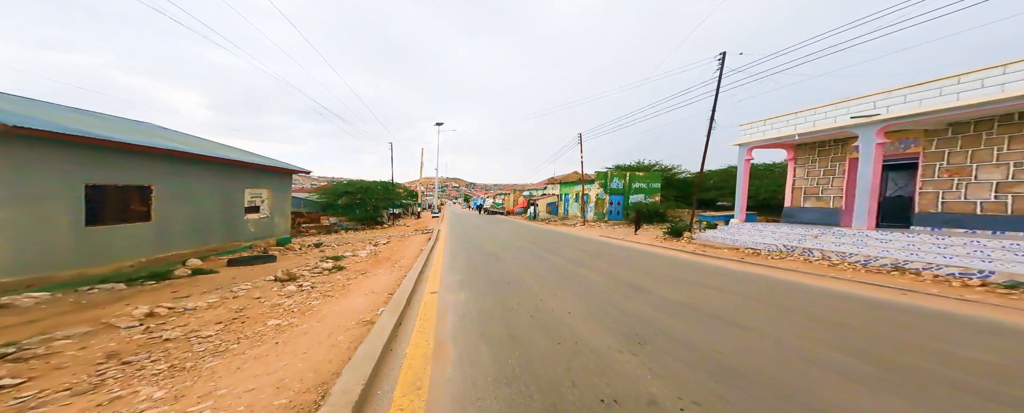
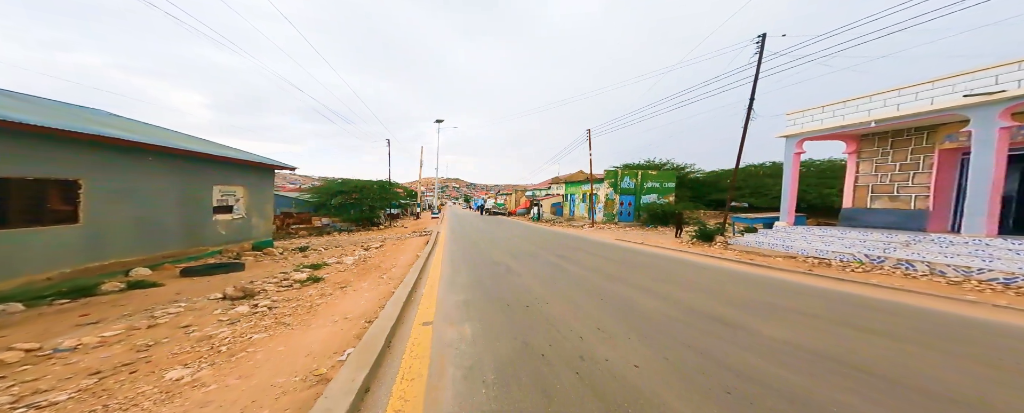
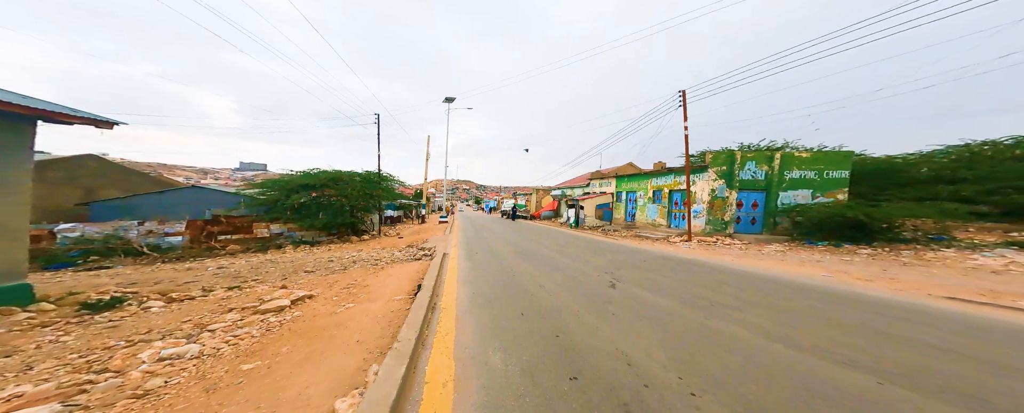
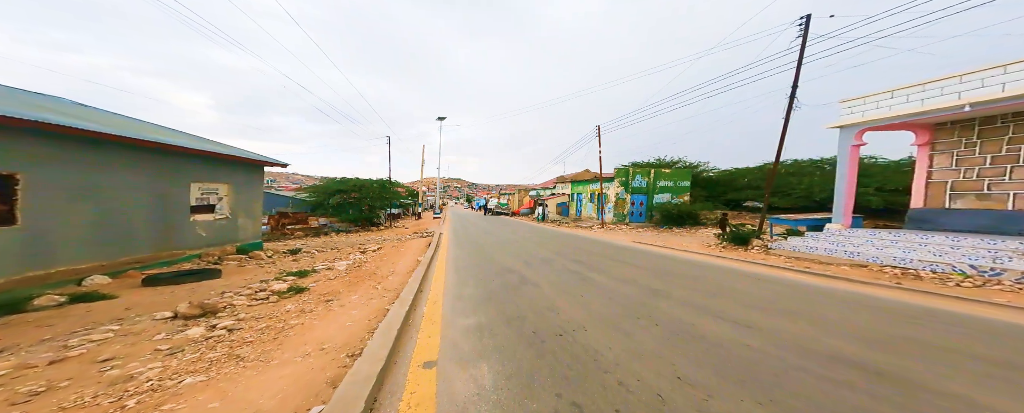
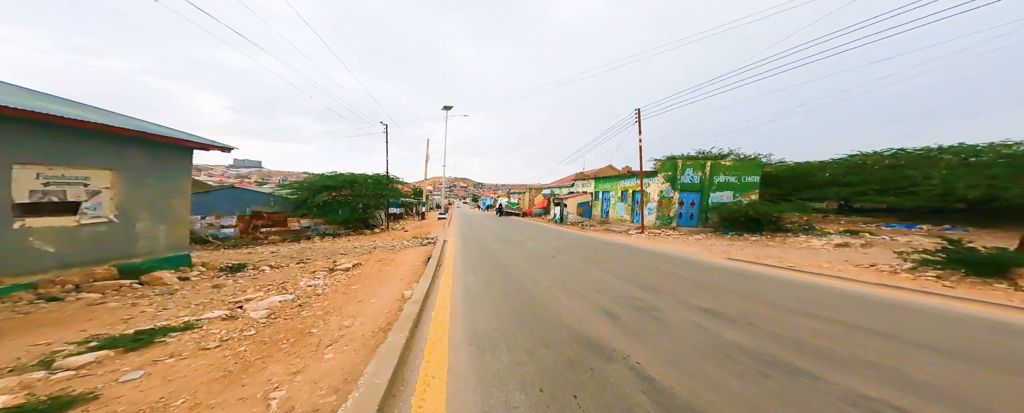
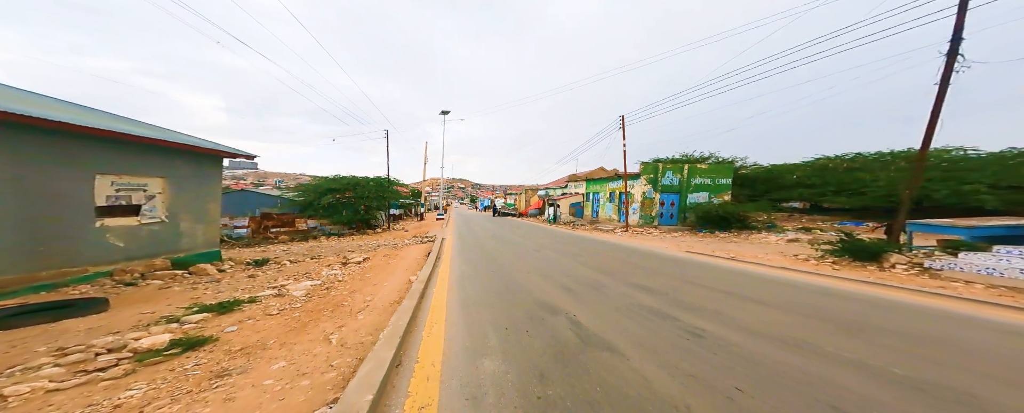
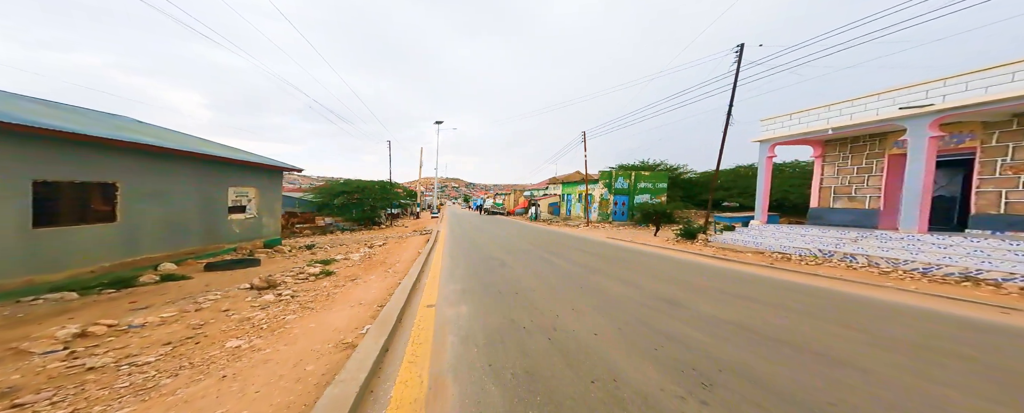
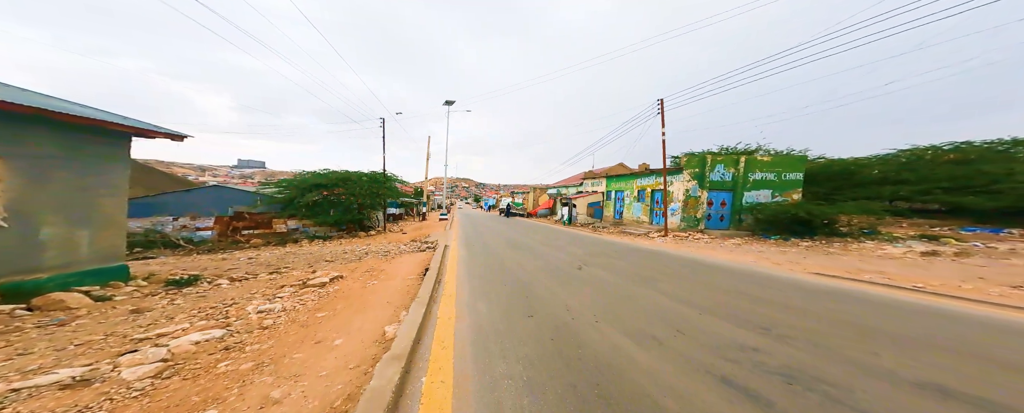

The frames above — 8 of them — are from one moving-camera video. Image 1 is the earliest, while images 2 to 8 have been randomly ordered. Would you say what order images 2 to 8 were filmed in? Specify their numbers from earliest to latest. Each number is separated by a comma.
7, 2, 4, 6, 5, 8, 3
